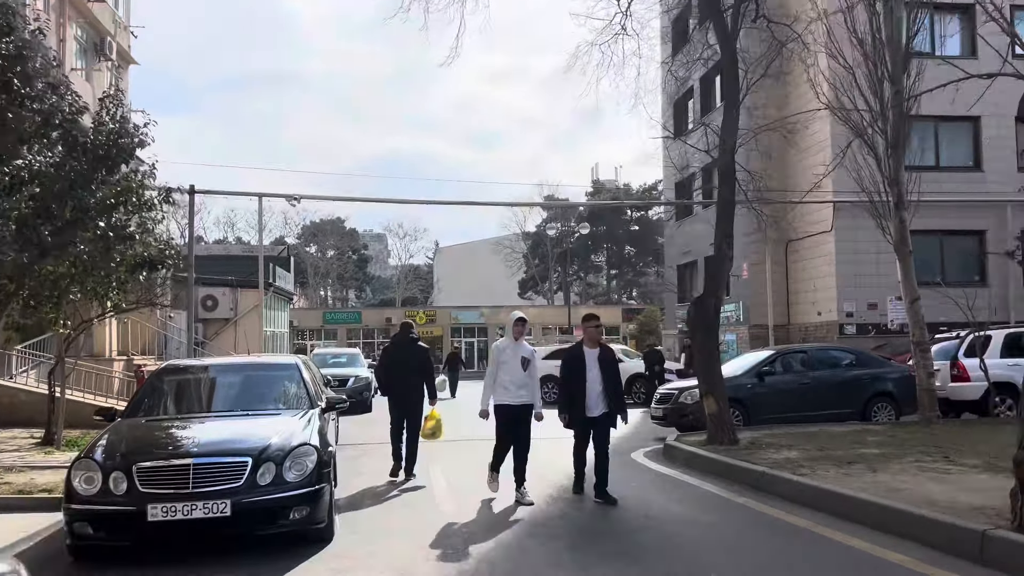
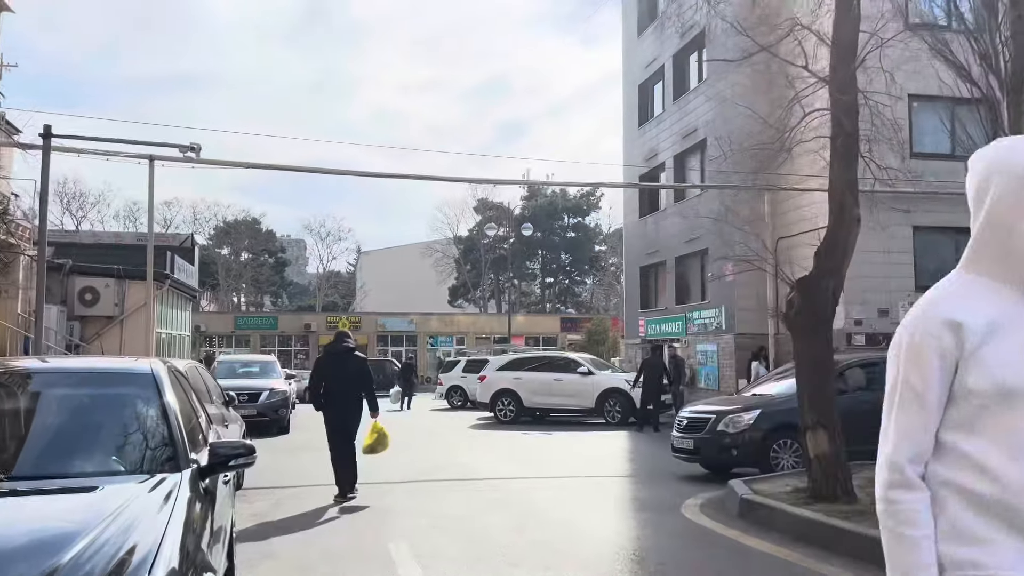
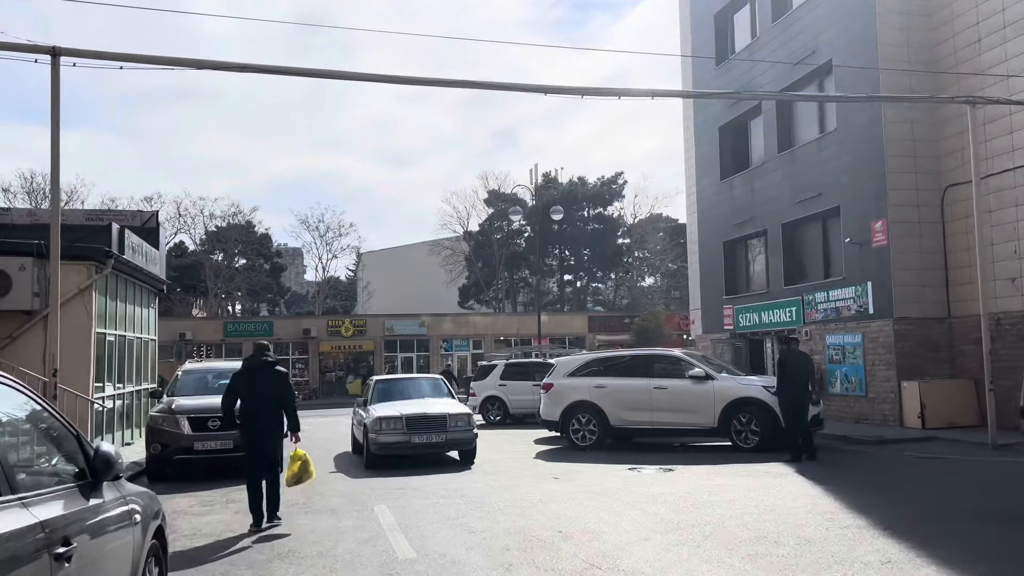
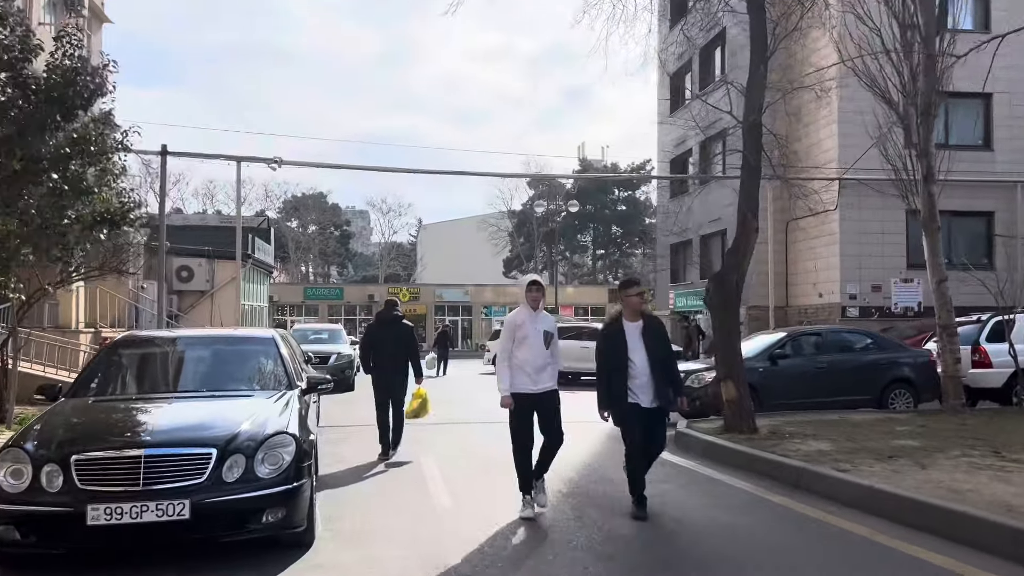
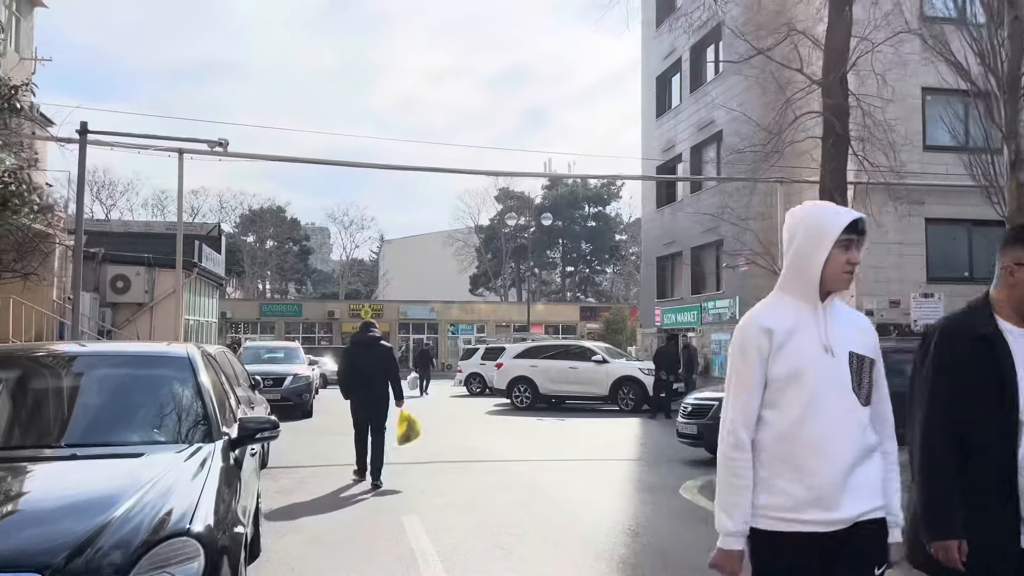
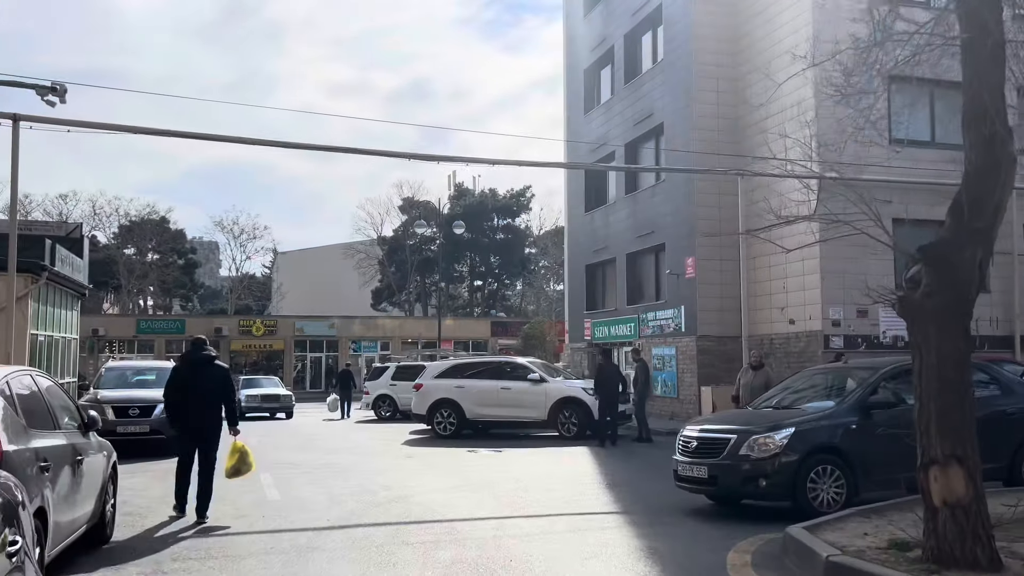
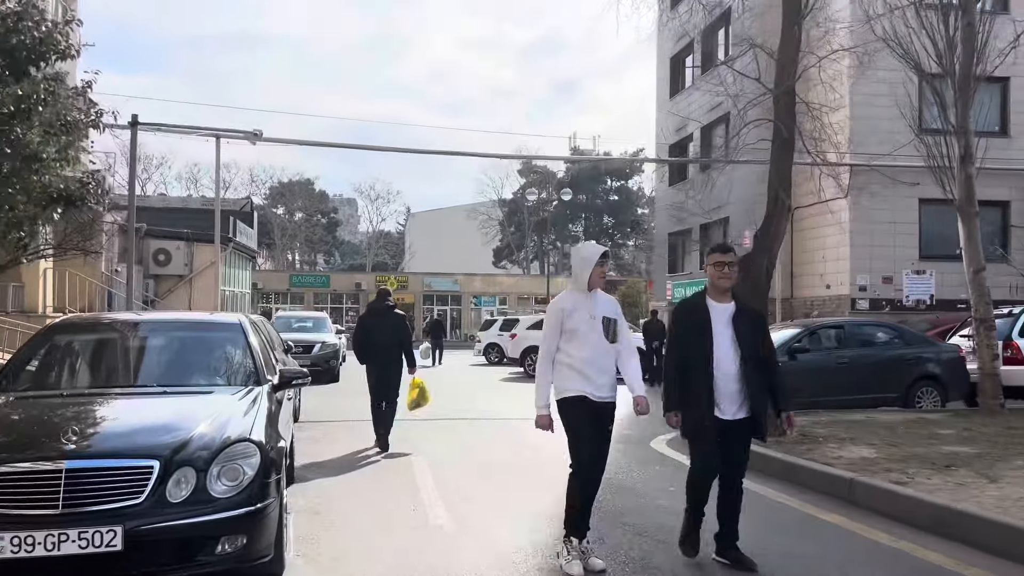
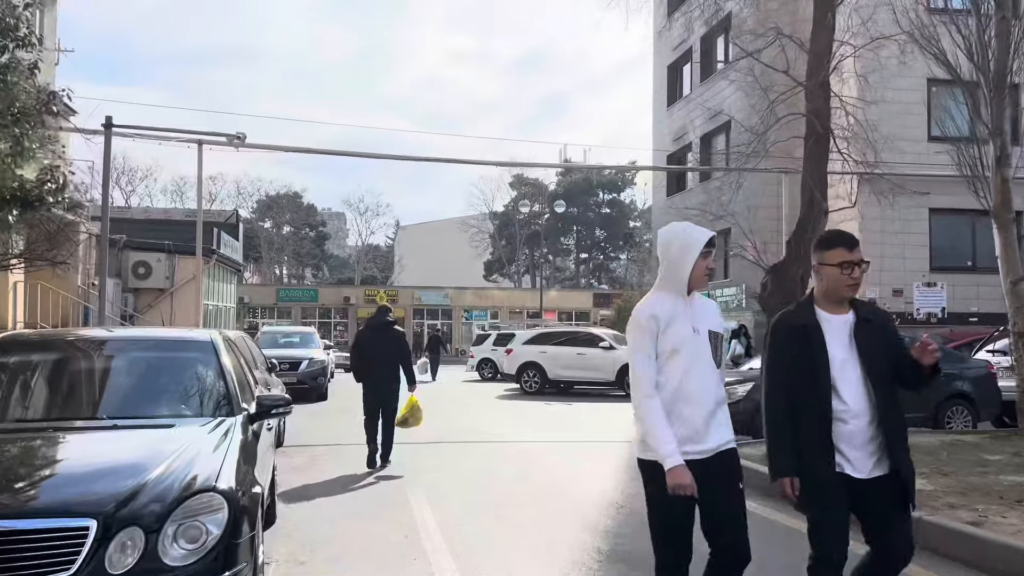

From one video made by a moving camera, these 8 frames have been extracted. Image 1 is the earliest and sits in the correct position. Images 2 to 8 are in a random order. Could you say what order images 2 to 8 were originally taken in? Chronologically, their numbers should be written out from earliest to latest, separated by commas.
4, 7, 8, 5, 2, 6, 3
